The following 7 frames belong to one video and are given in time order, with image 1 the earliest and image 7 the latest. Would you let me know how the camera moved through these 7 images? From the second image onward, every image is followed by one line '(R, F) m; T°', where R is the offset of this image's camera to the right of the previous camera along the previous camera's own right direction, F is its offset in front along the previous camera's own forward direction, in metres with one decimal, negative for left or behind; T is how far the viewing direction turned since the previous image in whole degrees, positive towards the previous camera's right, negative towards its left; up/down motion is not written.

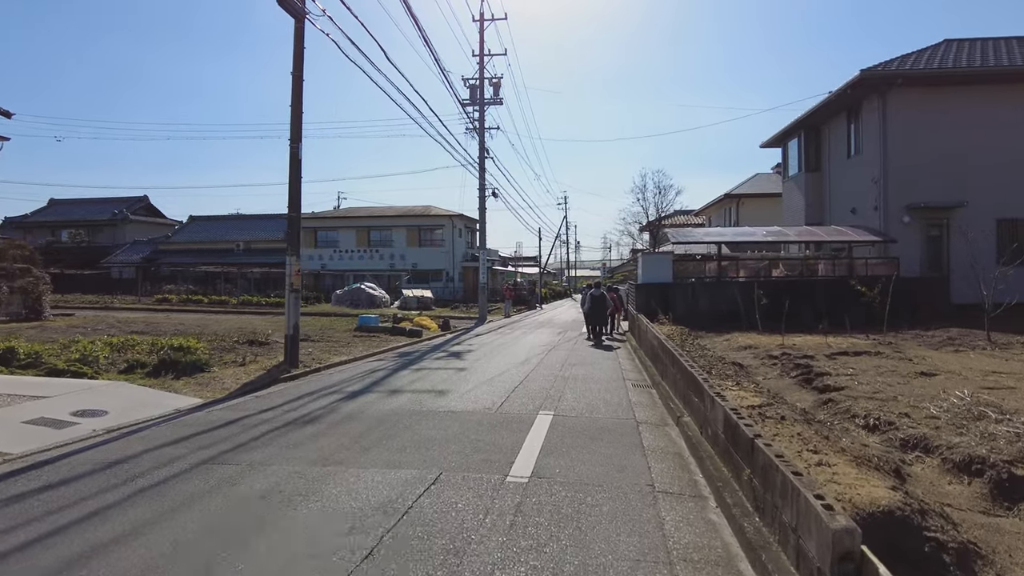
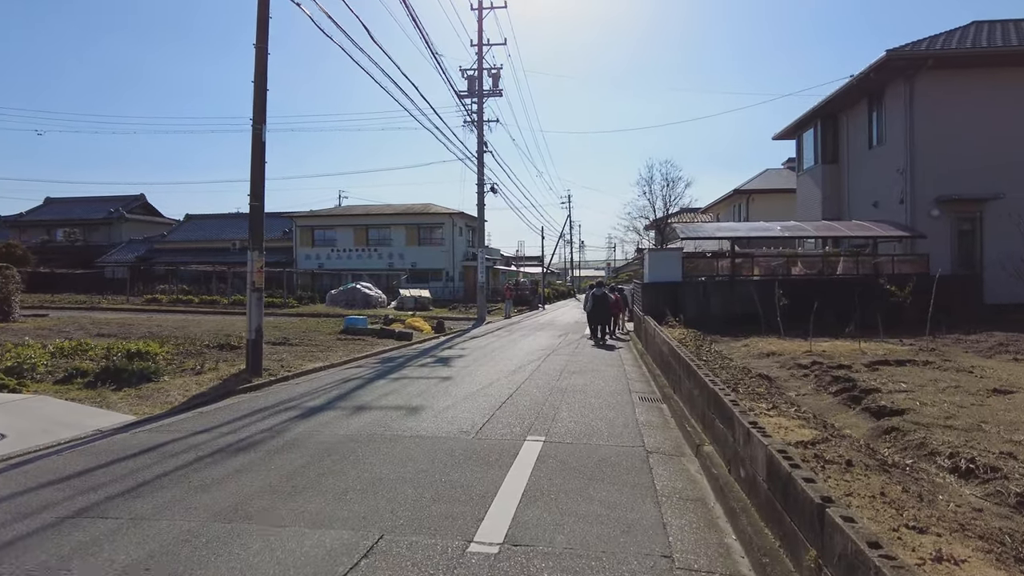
(+0.3, +1.6) m; 0°
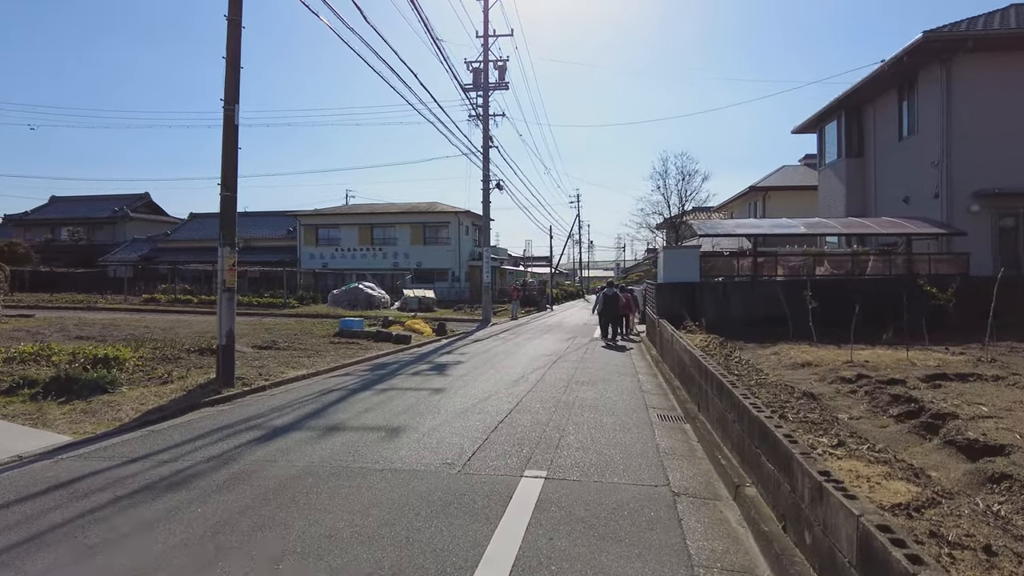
(+0.1, +1.3) m; -1°
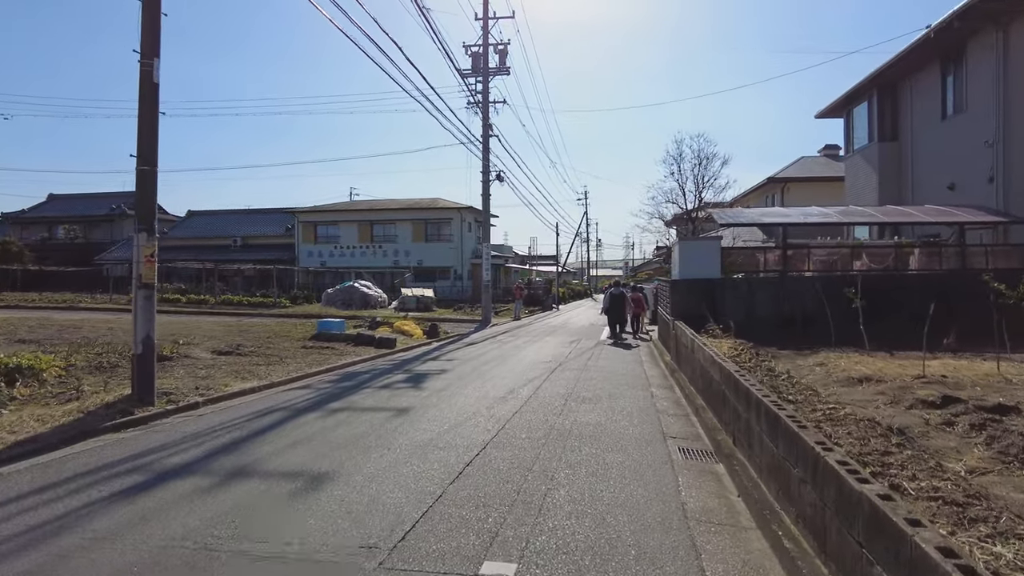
(+0.3, +2.1) m; -1°
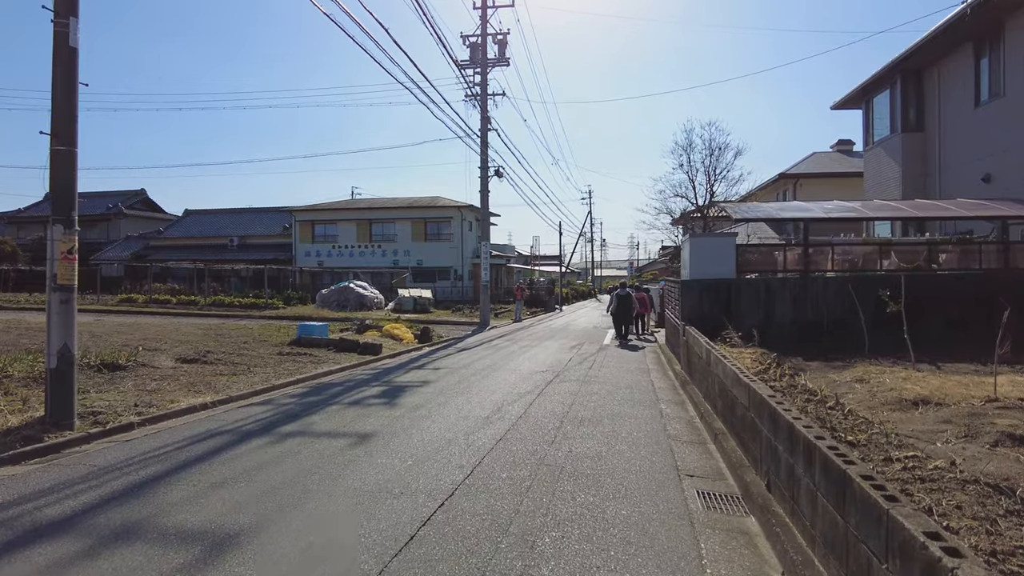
(+0.2, +1.4) m; 0°
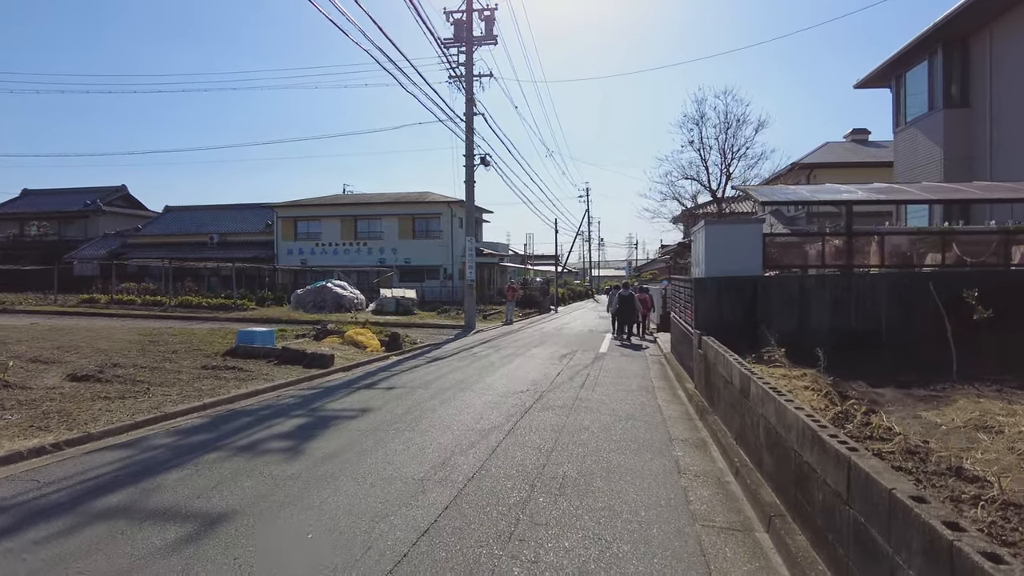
(+0.4, +2.7) m; 0°
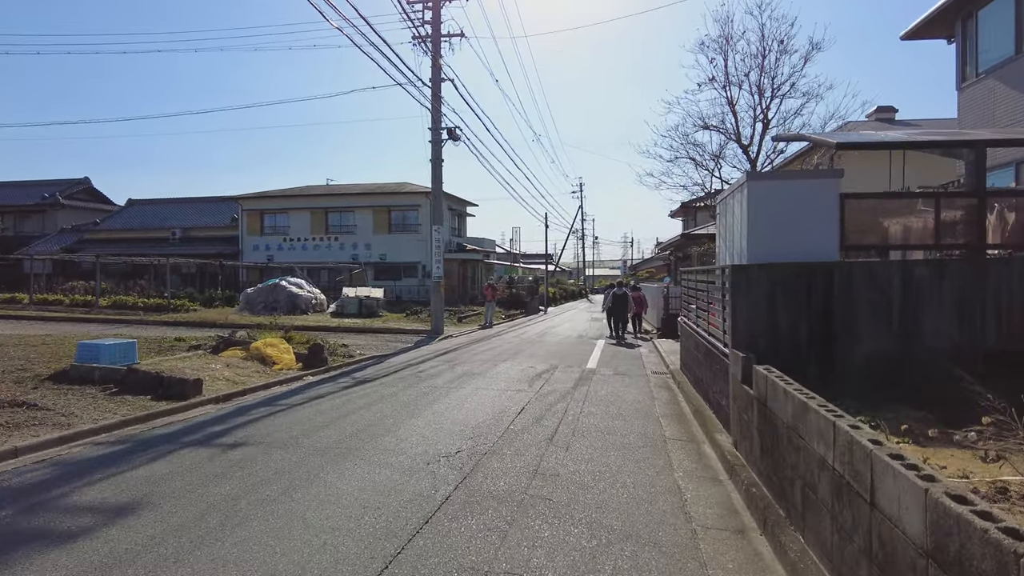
(+0.8, +4.3) m; 0°
